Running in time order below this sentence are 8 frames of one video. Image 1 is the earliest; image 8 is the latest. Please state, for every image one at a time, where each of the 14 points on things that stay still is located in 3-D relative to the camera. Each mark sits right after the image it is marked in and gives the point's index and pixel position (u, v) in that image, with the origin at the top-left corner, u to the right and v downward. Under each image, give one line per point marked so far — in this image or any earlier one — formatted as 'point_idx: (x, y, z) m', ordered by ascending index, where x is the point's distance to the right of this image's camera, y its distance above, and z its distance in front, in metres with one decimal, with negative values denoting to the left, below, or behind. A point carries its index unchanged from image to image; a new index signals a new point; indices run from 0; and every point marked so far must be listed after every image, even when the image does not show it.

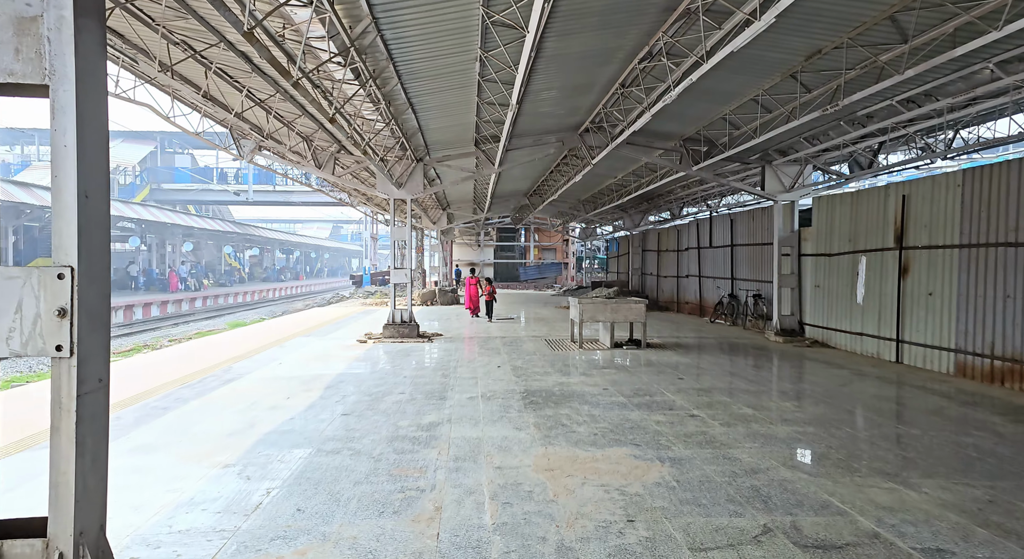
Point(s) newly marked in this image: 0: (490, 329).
0: (-0.7, -1.5, +15.0) m
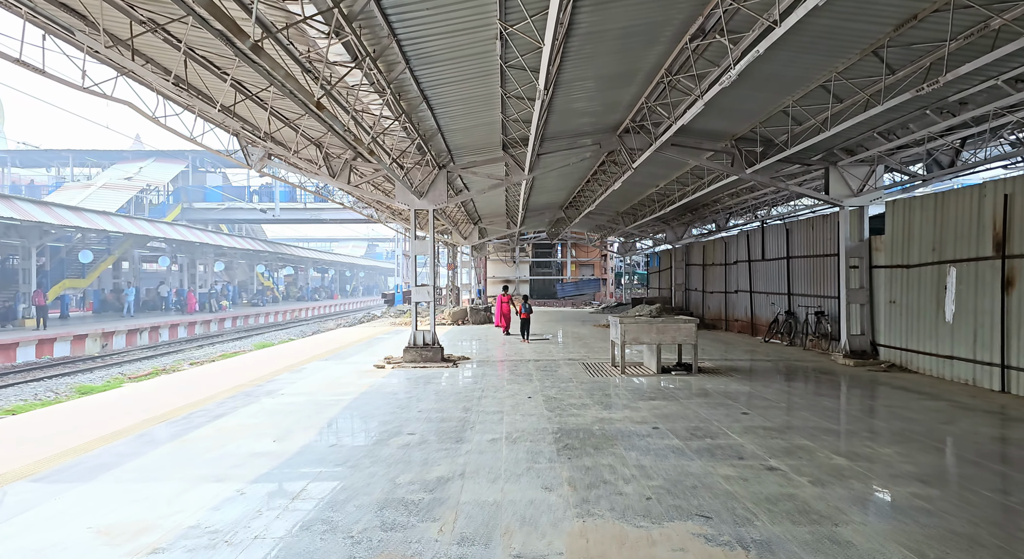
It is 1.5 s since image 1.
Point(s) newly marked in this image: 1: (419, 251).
0: (+0.3, -1.9, +13.9) m
1: (-2.4, +0.7, +12.7) m
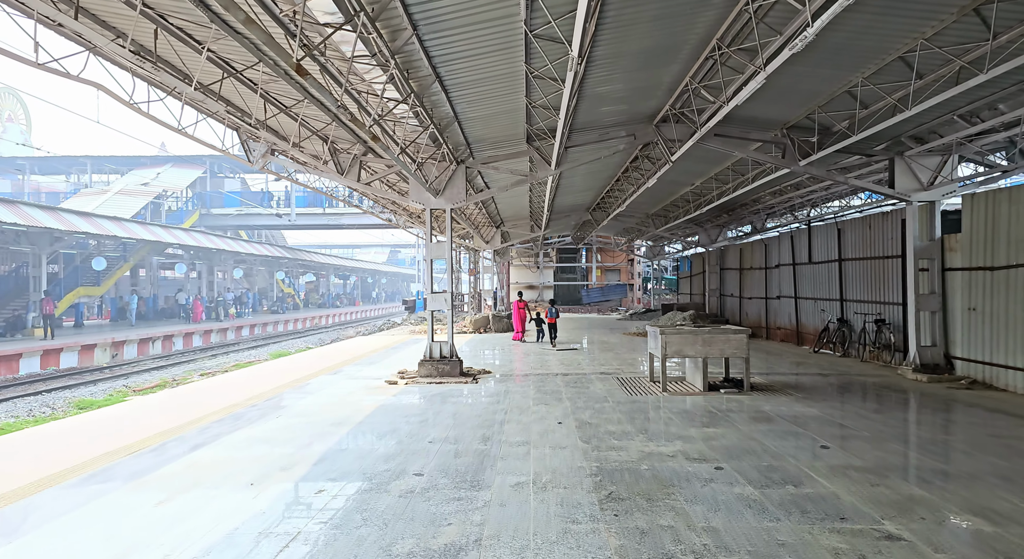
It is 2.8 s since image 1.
0: (+0.9, -2.1, +12.8) m
1: (-1.8, +0.6, +11.7) m
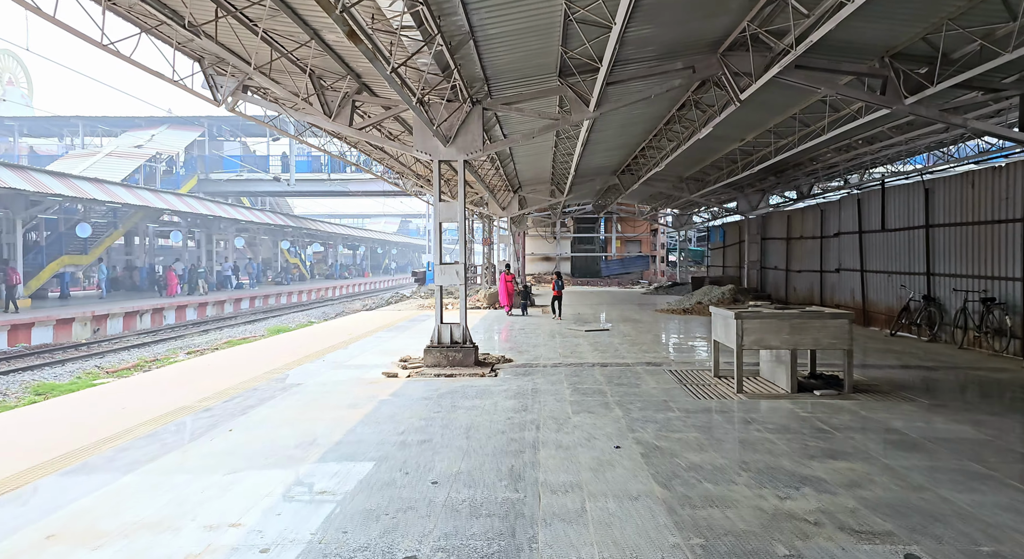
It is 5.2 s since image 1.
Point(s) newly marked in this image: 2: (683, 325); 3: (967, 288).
0: (+1.4, -1.4, +11.0) m
1: (-1.3, +1.2, +9.8) m
2: (+5.0, -1.3, +15.0) m
3: (+9.0, -0.2, +9.9) m
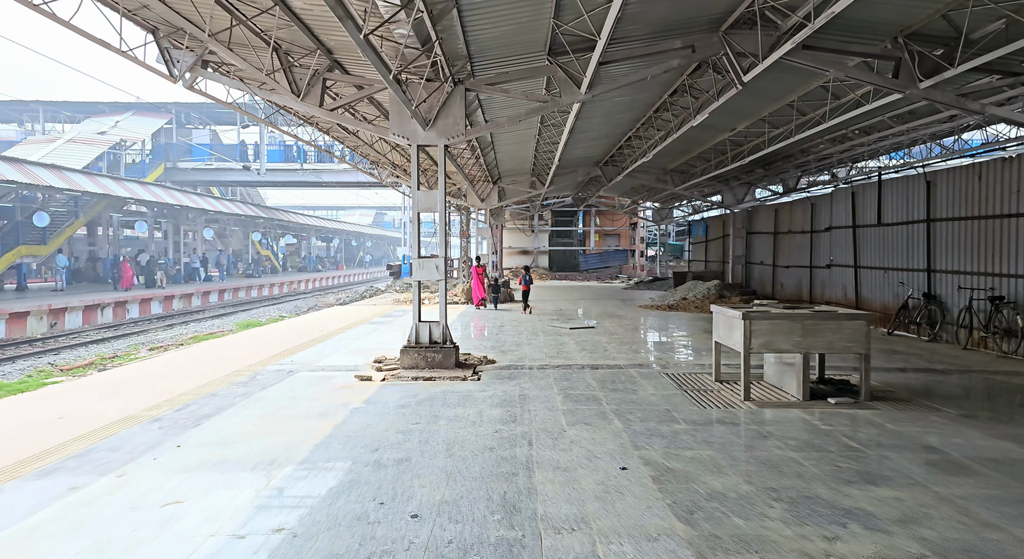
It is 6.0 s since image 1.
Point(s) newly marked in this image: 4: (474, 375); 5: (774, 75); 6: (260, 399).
0: (+1.1, -1.3, +10.4) m
1: (-1.6, +1.3, +9.1) m
2: (+4.5, -1.2, +14.5) m
3: (+8.7, -0.1, +9.6) m
4: (-0.5, -1.4, +7.2) m
5: (+4.6, +3.5, +9.0) m
6: (-2.7, -1.4, +5.4) m
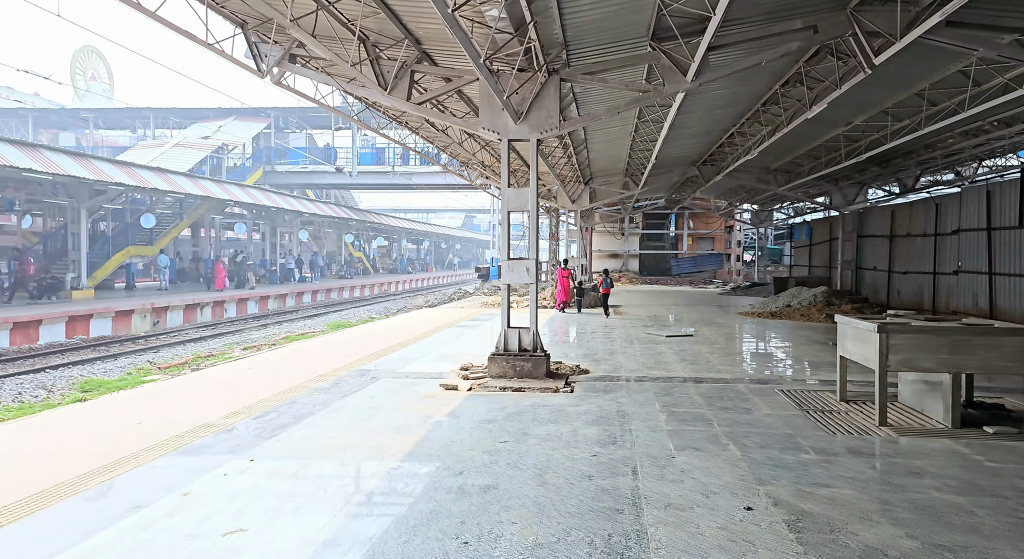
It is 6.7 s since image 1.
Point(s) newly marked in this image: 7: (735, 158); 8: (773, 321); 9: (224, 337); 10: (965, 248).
0: (+2.8, -1.4, +9.6) m
1: (0.0, +1.2, +8.7) m
2: (+6.8, -1.3, +13.1) m
3: (+10.2, -0.3, +7.5) m
4: (+0.7, -1.4, +6.7) m
5: (+6.1, +3.4, +7.7) m
6: (-1.7, -1.4, +5.3) m
7: (+7.6, +4.2, +17.2) m
8: (+7.7, -1.2, +14.9) m
9: (-7.9, -1.6, +14.0) m
10: (+11.3, +0.8, +12.0) m
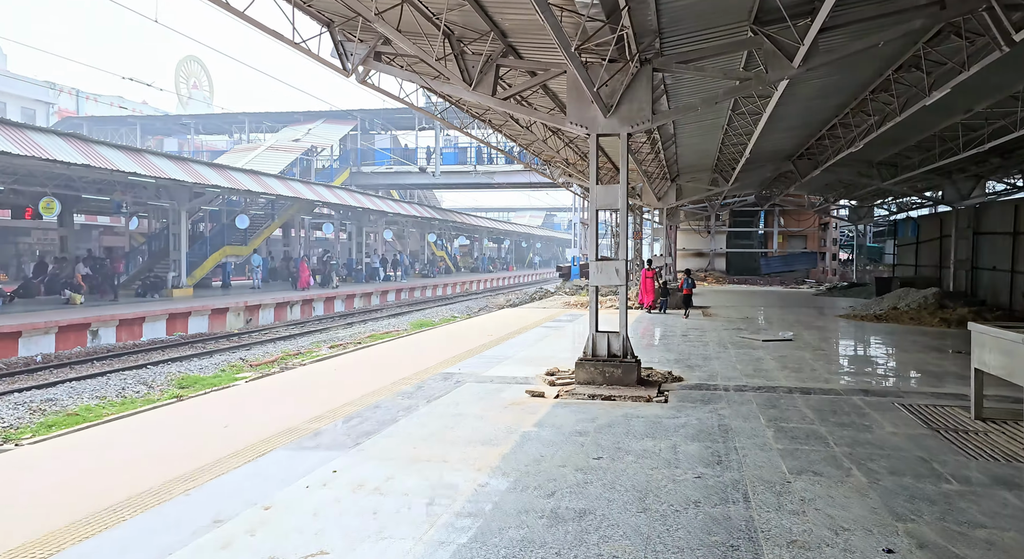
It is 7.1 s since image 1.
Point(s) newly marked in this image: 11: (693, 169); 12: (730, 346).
0: (+4.3, -1.4, +8.7) m
1: (+1.4, +1.2, +8.2) m
2: (+8.8, -1.3, +11.5) m
3: (+11.3, -0.3, +5.5) m
4: (+1.8, -1.4, +6.1) m
5: (+7.3, +3.4, +6.3) m
6: (-0.8, -1.4, +5.1) m
7: (+10.2, +4.2, +15.5) m
8: (+10.0, -1.2, +13.1) m
9: (-5.6, -1.5, +14.7) m
10: (+13.0, +0.8, +9.8) m
11: (+6.9, +4.3, +19.4) m
12: (+4.5, -1.3, +10.1) m
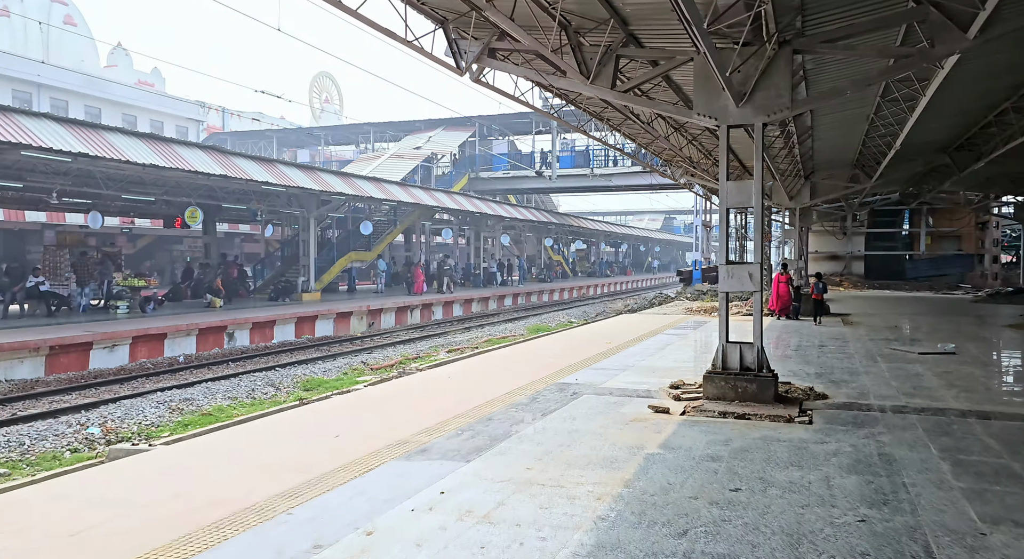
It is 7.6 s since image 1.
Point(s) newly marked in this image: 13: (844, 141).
0: (+6.1, -1.5, +7.1) m
1: (+3.2, +1.1, +7.4) m
2: (+11.2, -1.5, +8.8) m
3: (+12.2, -0.4, +2.5) m
4: (+3.1, -1.5, +5.2) m
5: (+8.5, +3.3, +4.1) m
6: (+0.3, -1.4, +4.8) m
7: (+13.4, +4.0, +12.4) m
8: (+12.6, -1.4, +10.2) m
9: (-2.1, -1.7, +15.2) m
10: (+14.9, +0.6, +6.2) m
11: (+11.1, +4.1, +17.0) m
12: (+6.6, -1.5, +8.5) m
13: (+8.9, +3.8, +13.2) m
